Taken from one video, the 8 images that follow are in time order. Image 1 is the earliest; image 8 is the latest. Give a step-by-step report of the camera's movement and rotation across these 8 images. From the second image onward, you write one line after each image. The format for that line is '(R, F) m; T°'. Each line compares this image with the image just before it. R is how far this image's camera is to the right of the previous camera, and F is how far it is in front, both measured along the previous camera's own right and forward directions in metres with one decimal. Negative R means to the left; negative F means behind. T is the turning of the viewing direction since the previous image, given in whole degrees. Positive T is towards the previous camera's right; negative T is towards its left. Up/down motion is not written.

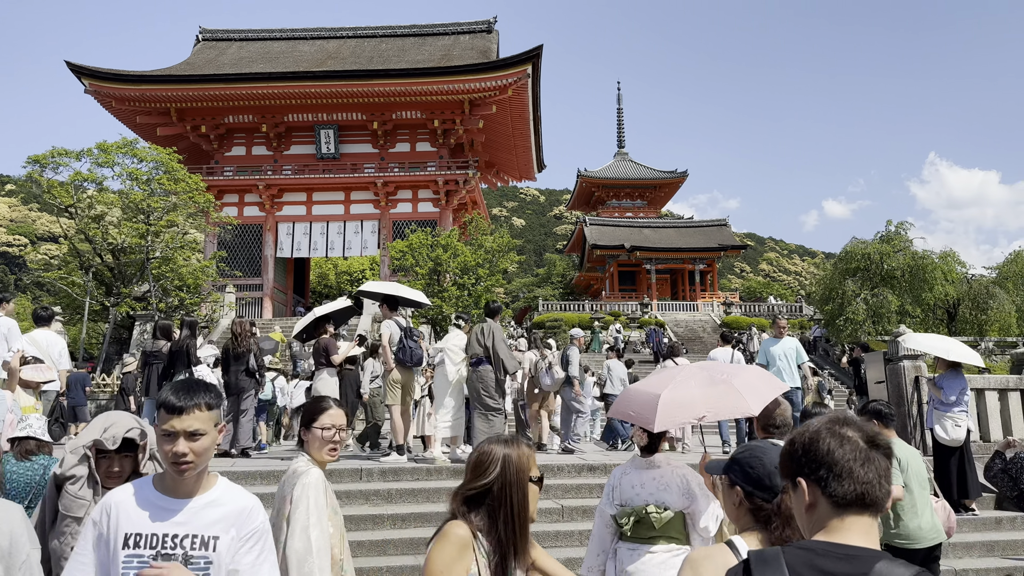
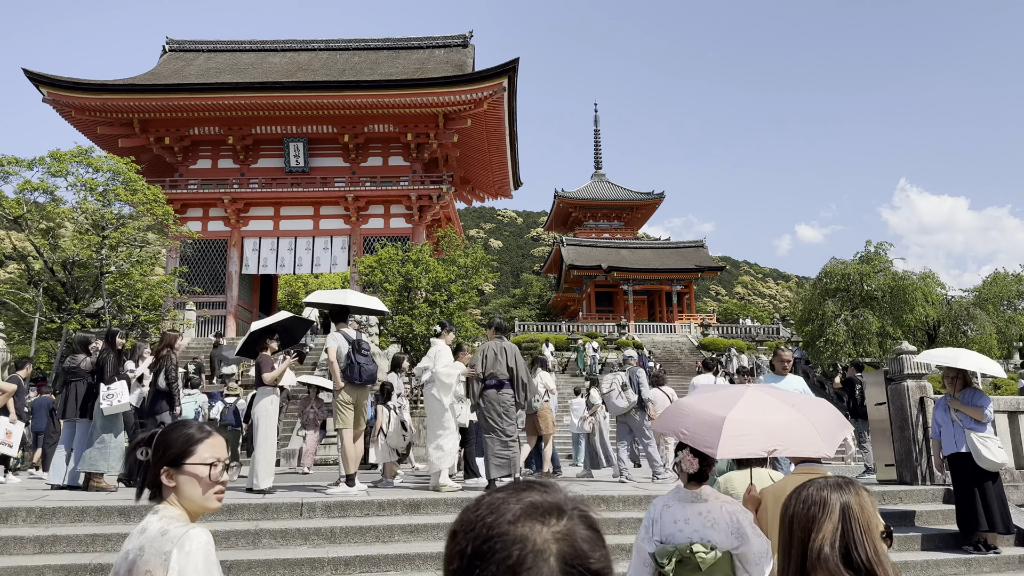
(+0.1, +0.7) m; +2°
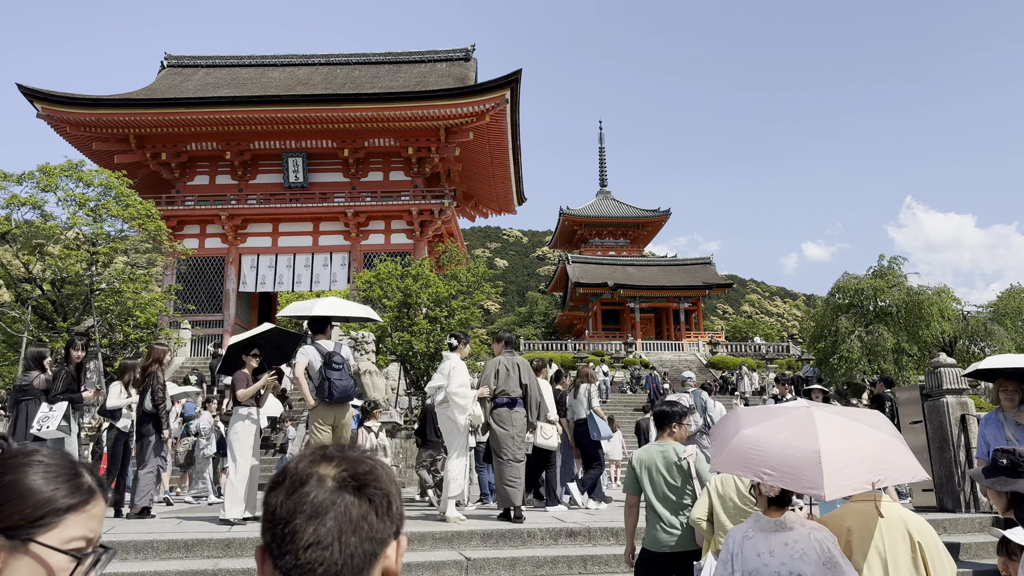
(+0.1, +0.6) m; 0°
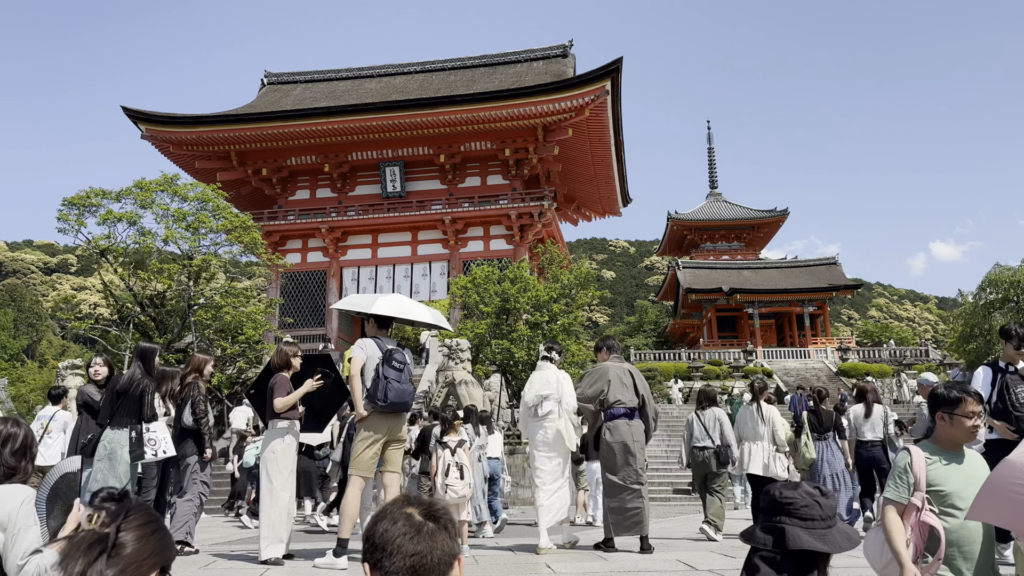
(0.0, +1.2) m; -8°
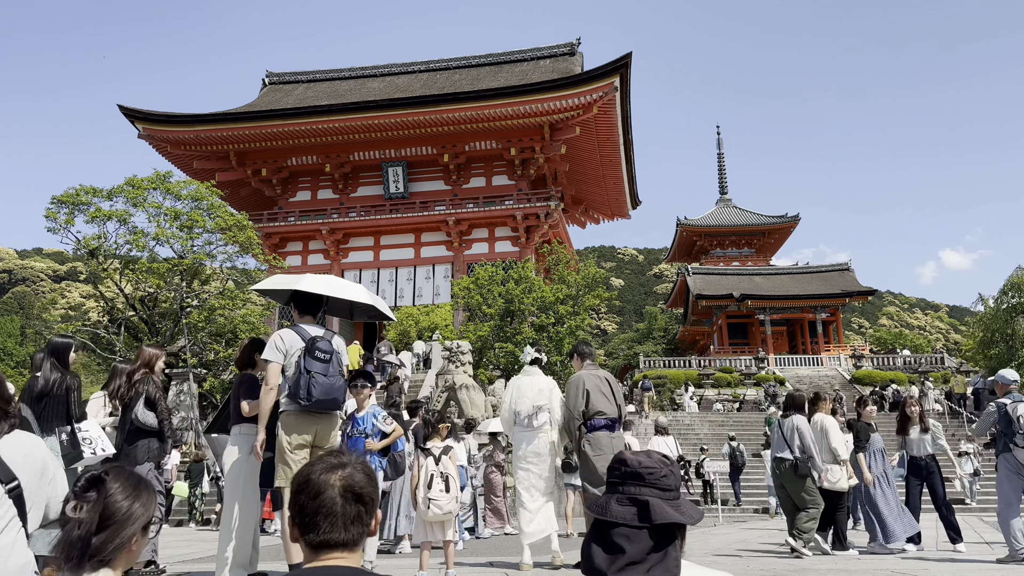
(+0.1, +0.7) m; -1°
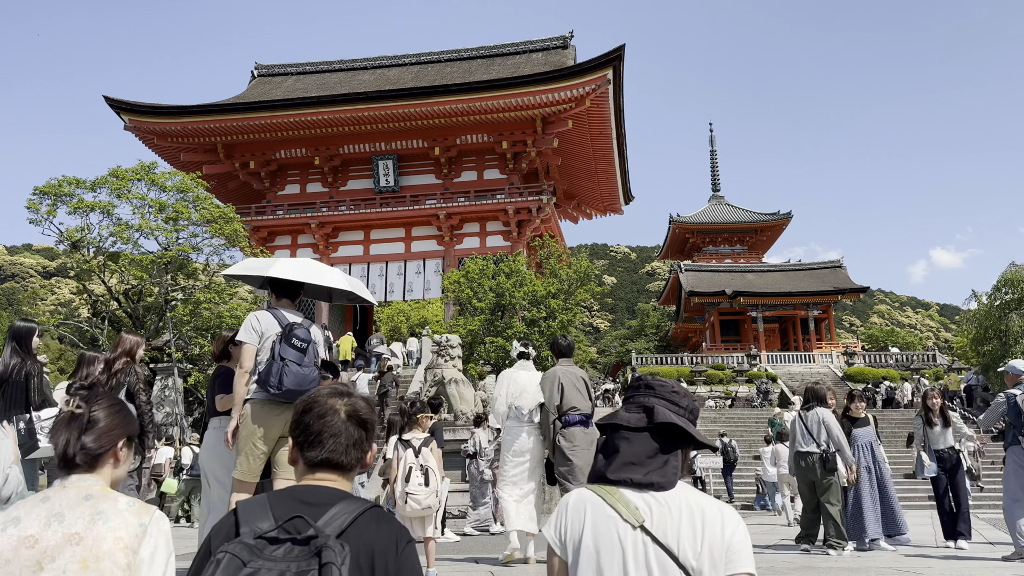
(0.0, +0.2) m; +1°
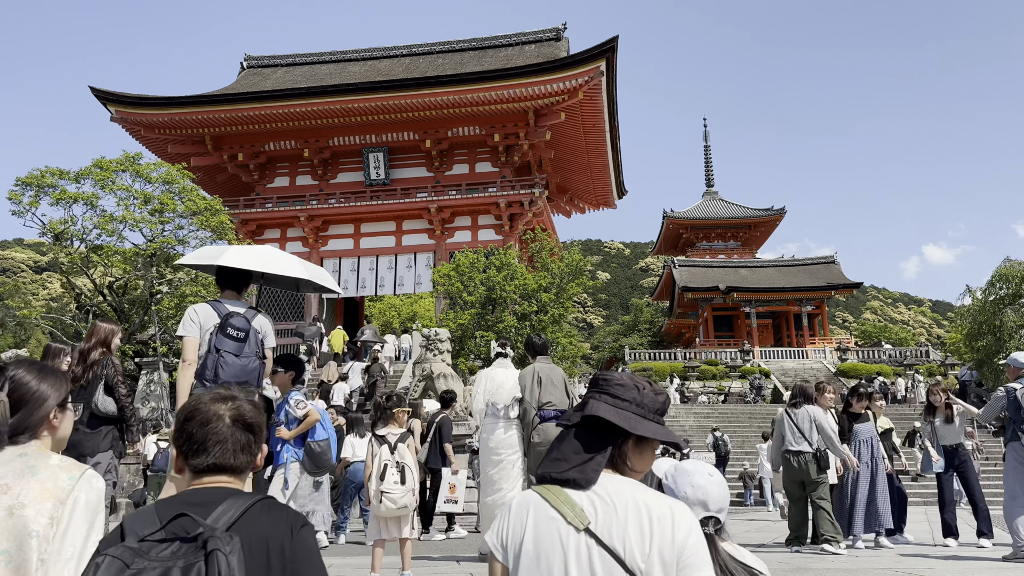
(+0.1, +0.2) m; 0°
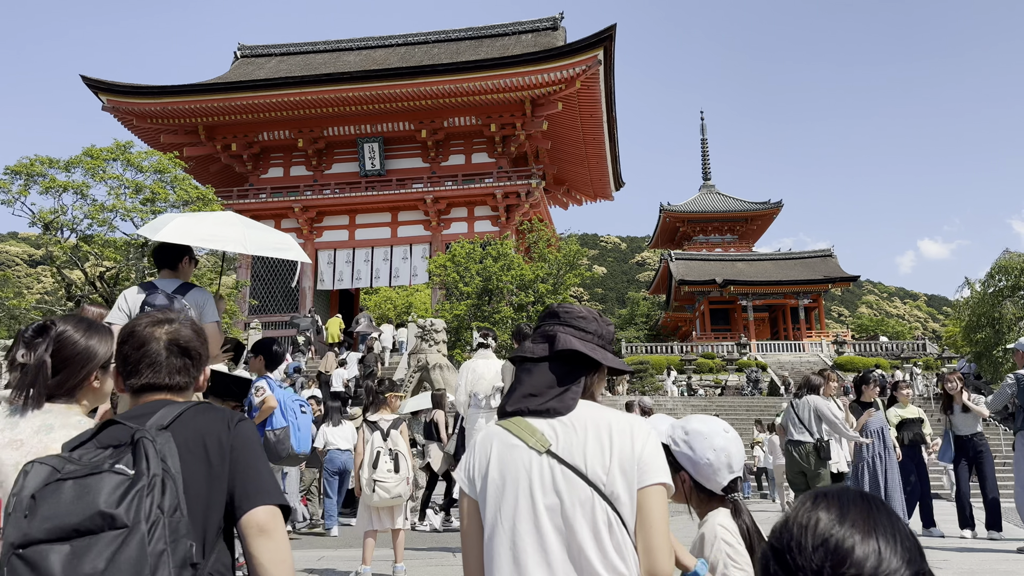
(0.0, +0.2) m; 0°
